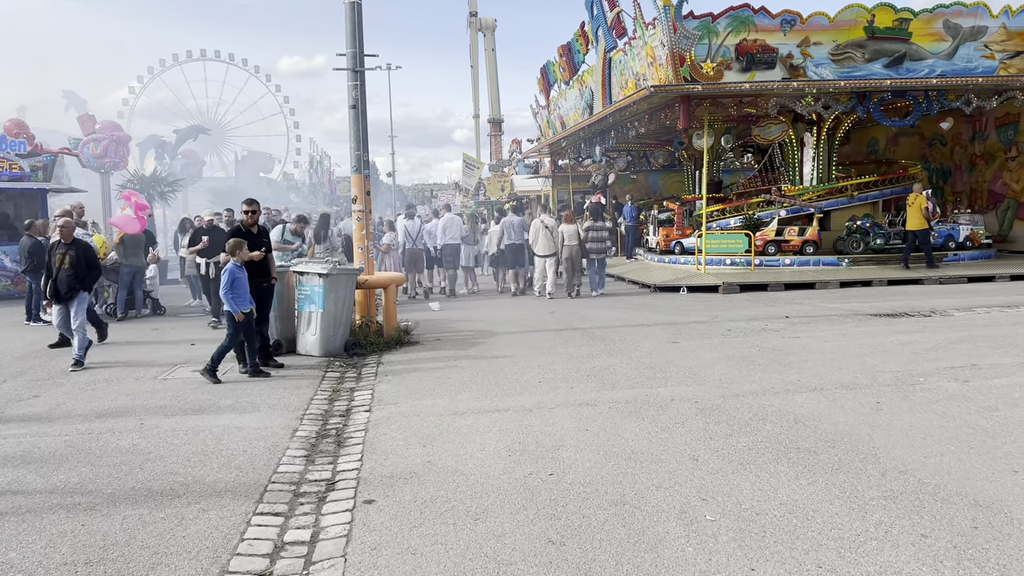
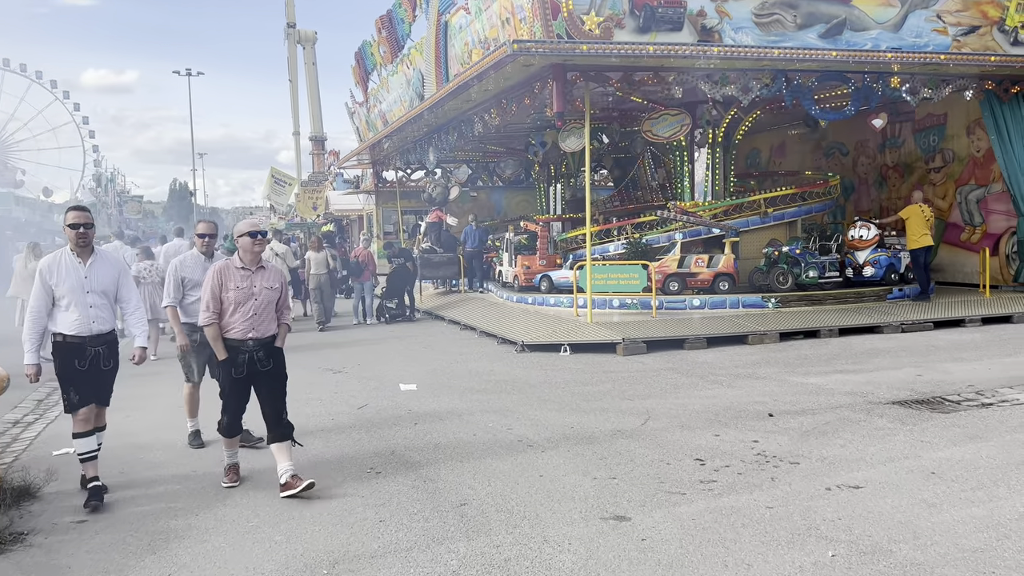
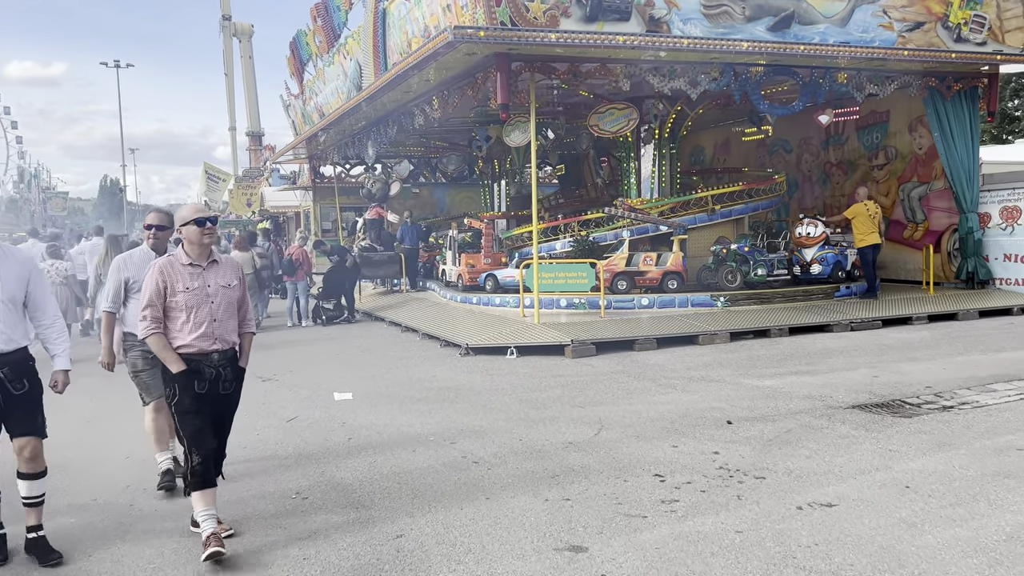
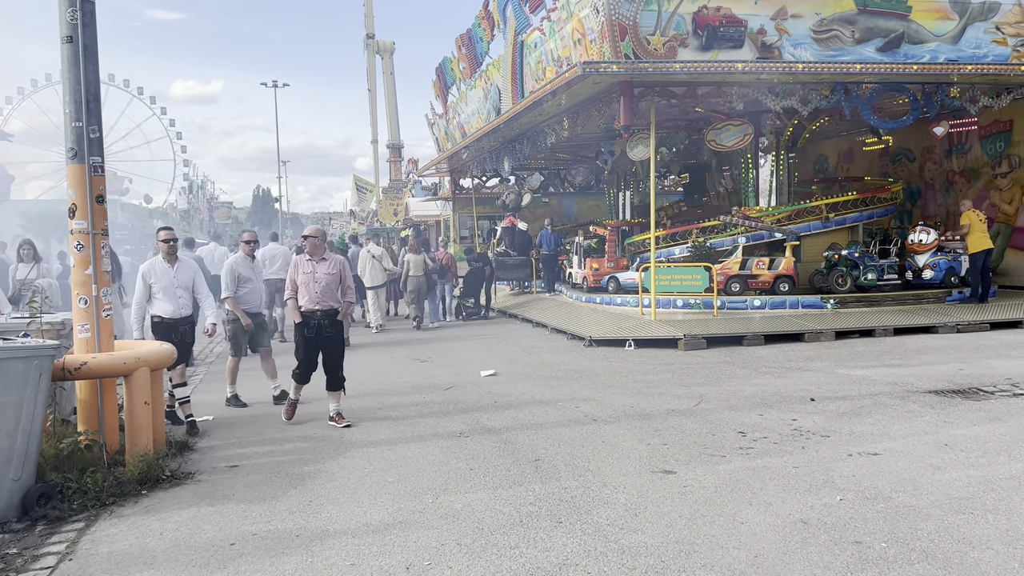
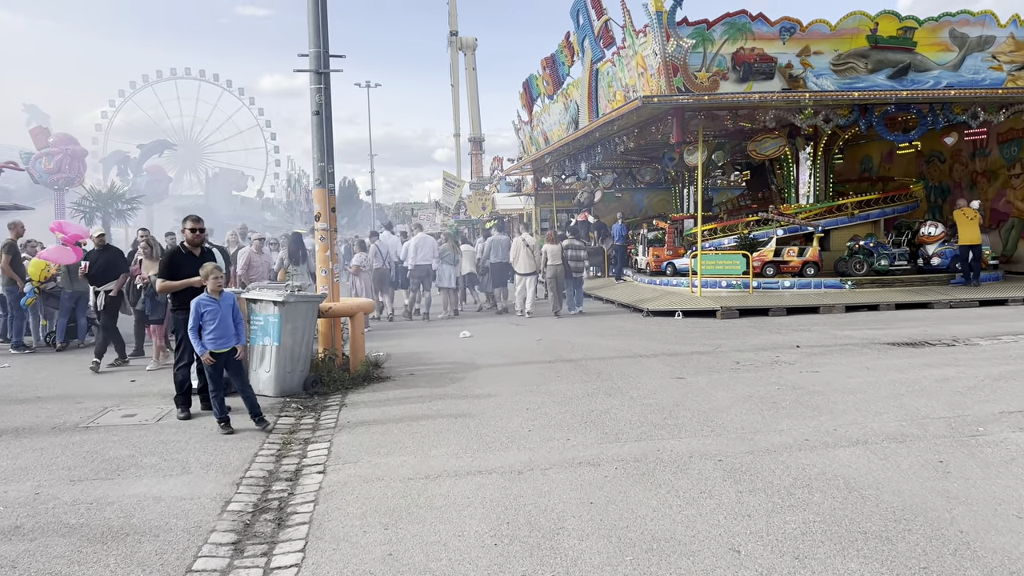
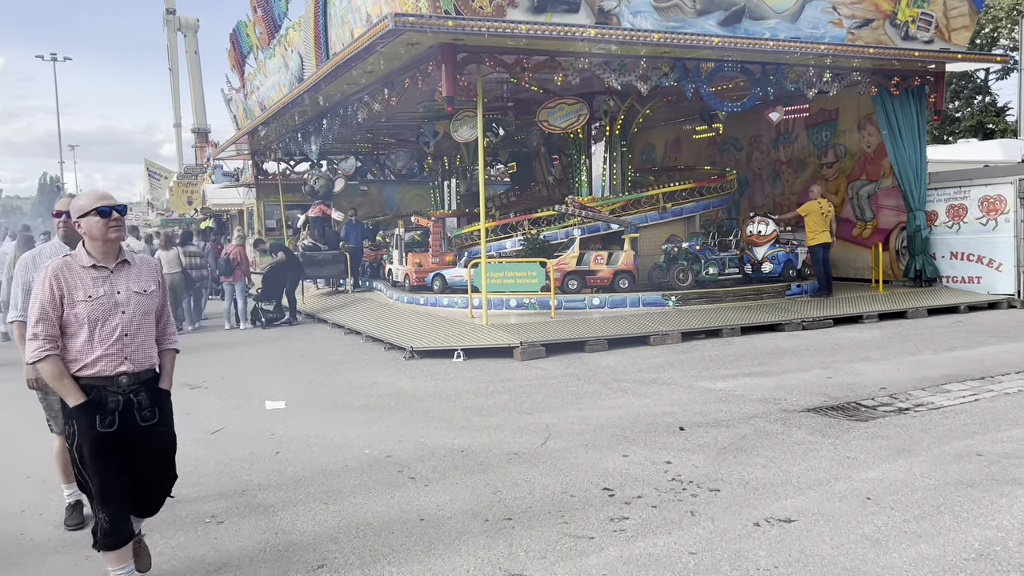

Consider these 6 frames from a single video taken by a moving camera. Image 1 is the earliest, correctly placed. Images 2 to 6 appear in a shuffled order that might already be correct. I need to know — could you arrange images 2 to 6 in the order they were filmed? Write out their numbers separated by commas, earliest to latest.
5, 4, 2, 3, 6
